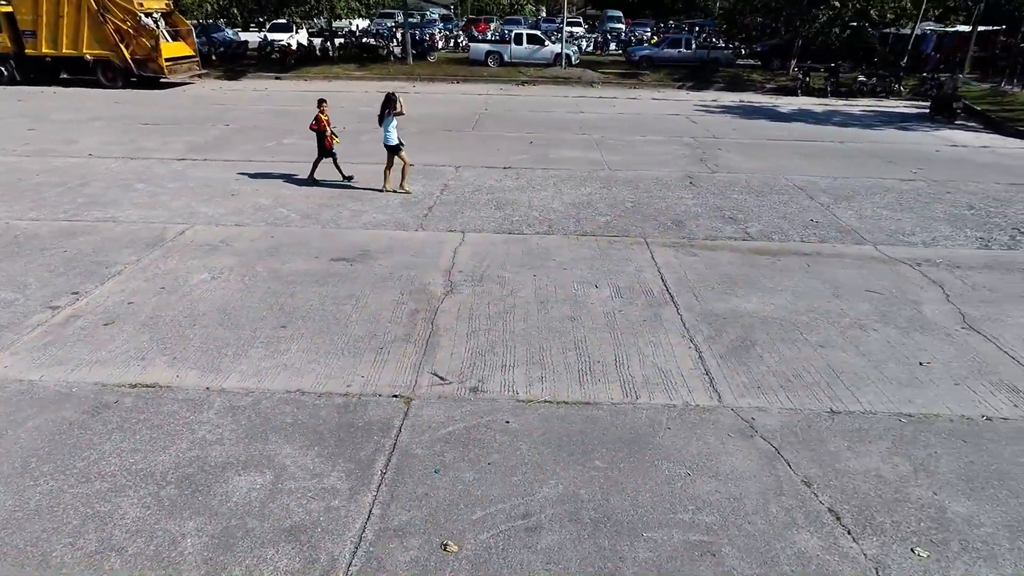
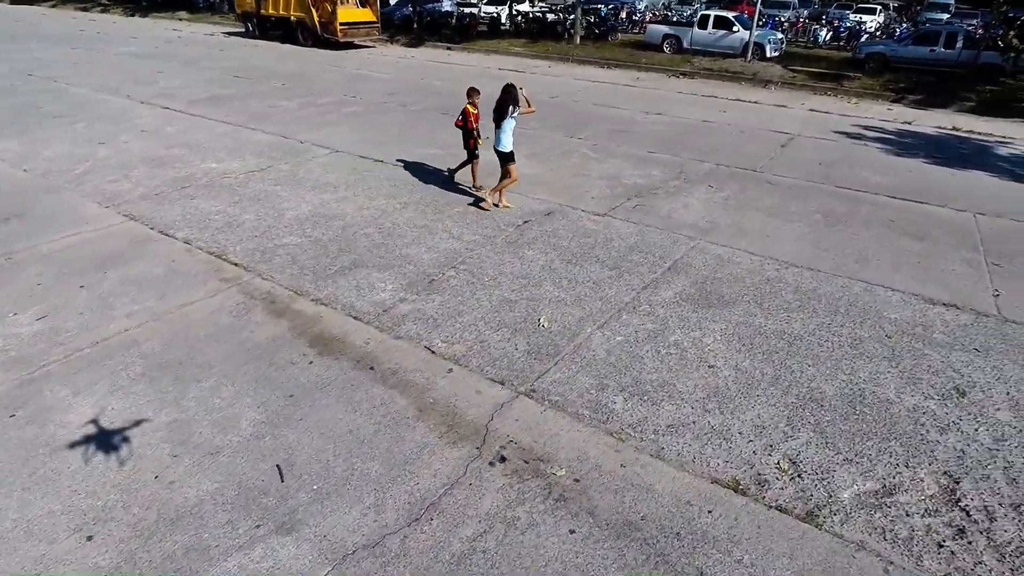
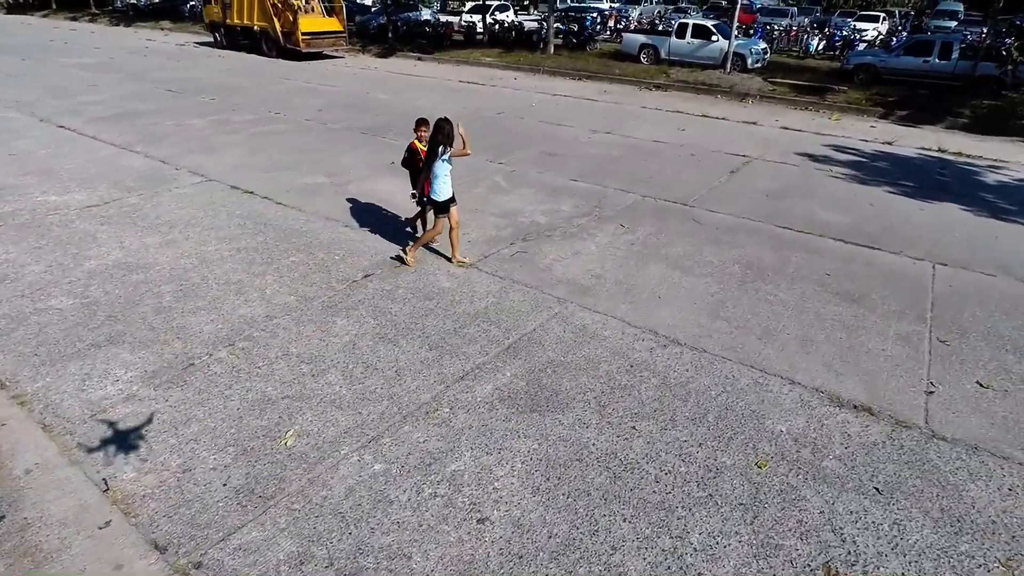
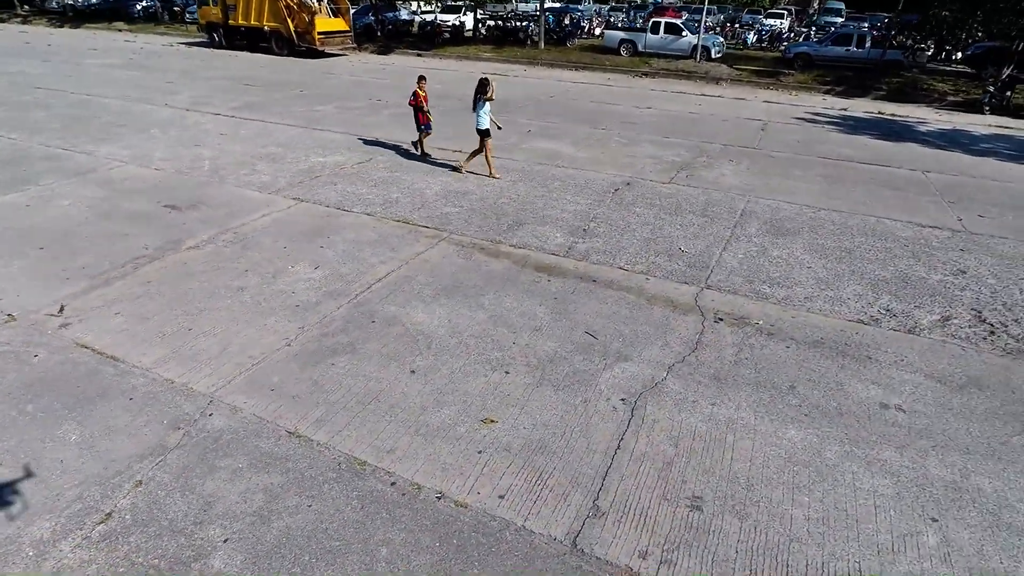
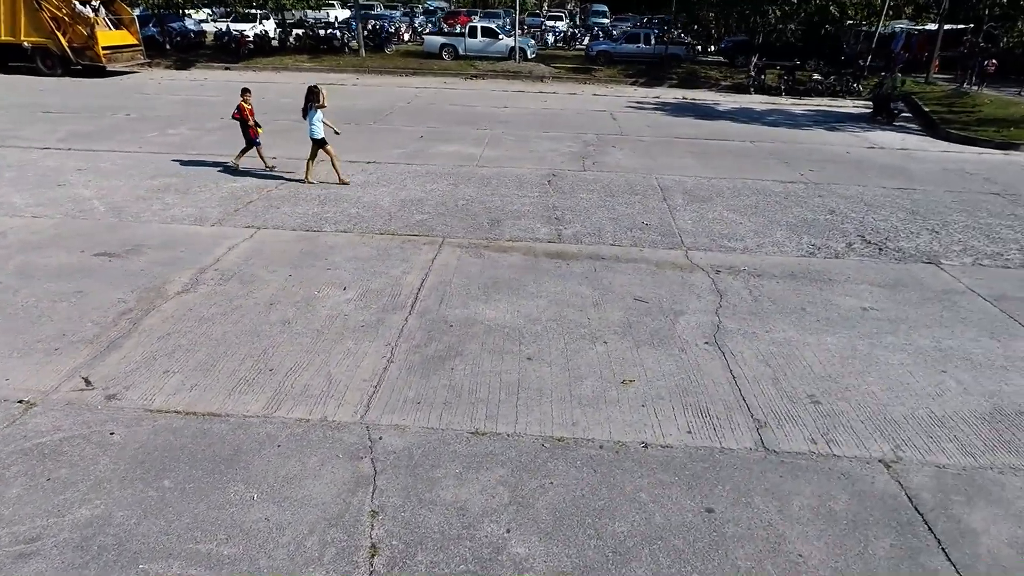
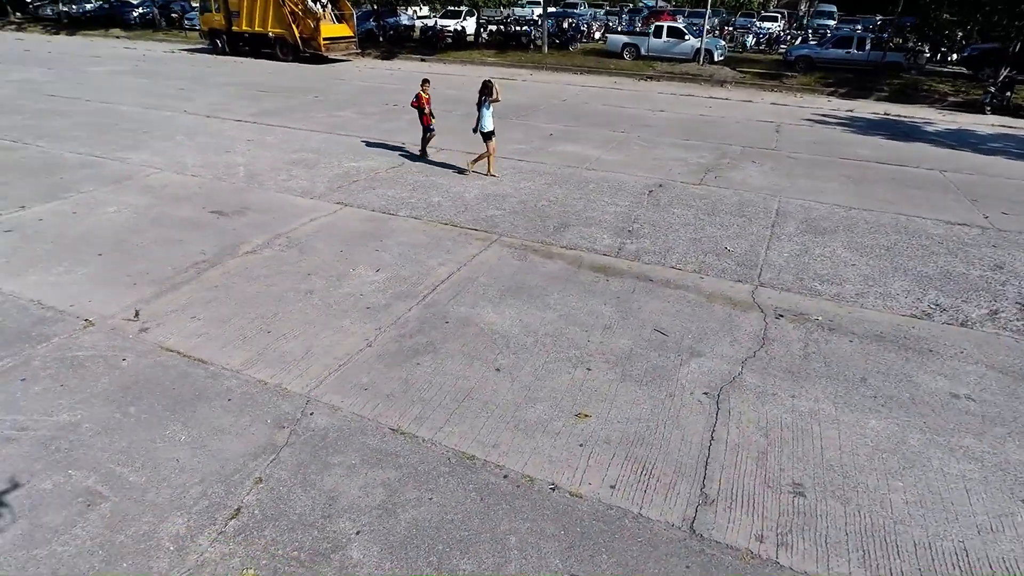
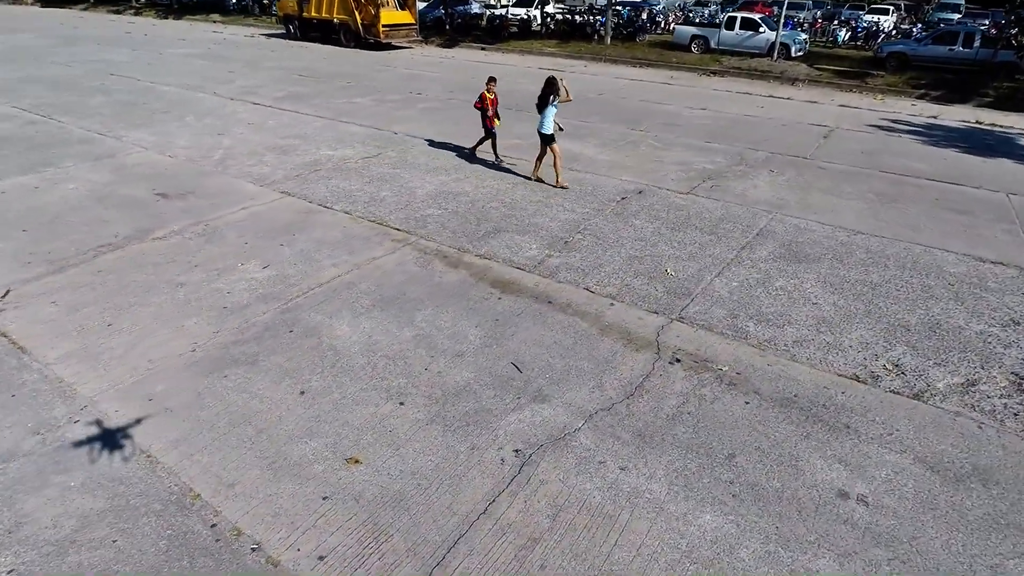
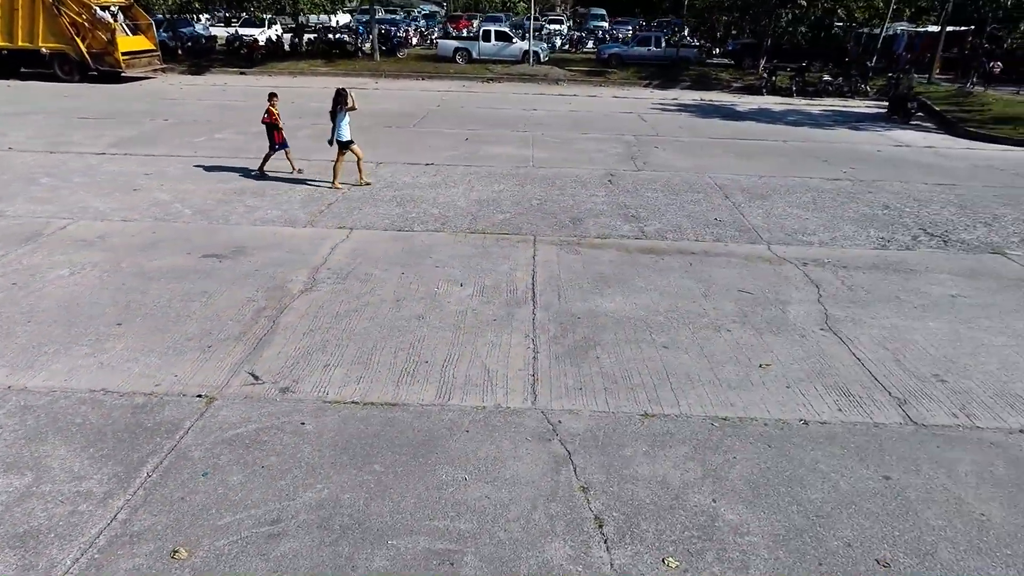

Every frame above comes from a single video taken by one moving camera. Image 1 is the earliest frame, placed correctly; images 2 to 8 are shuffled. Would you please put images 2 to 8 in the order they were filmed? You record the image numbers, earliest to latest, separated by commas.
8, 5, 6, 4, 7, 2, 3
